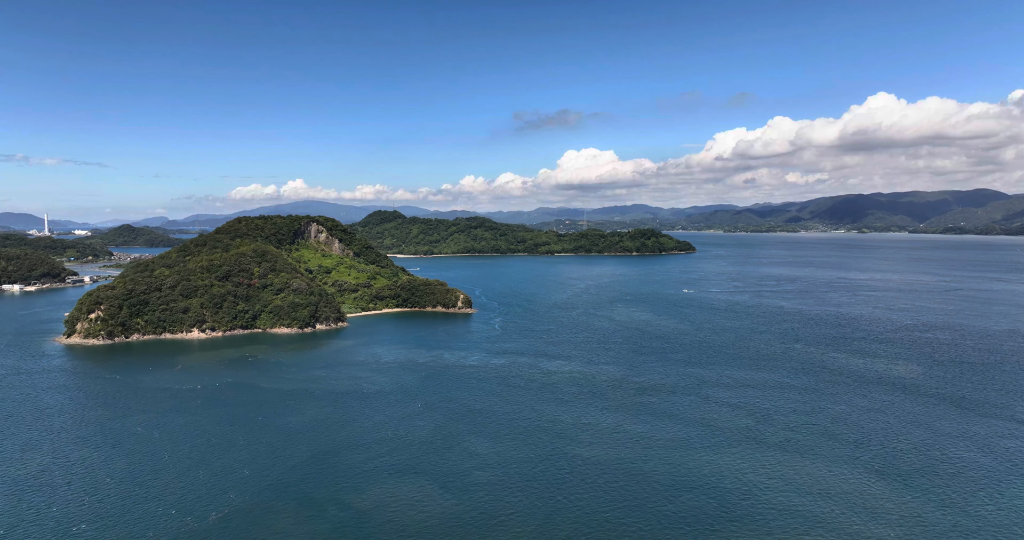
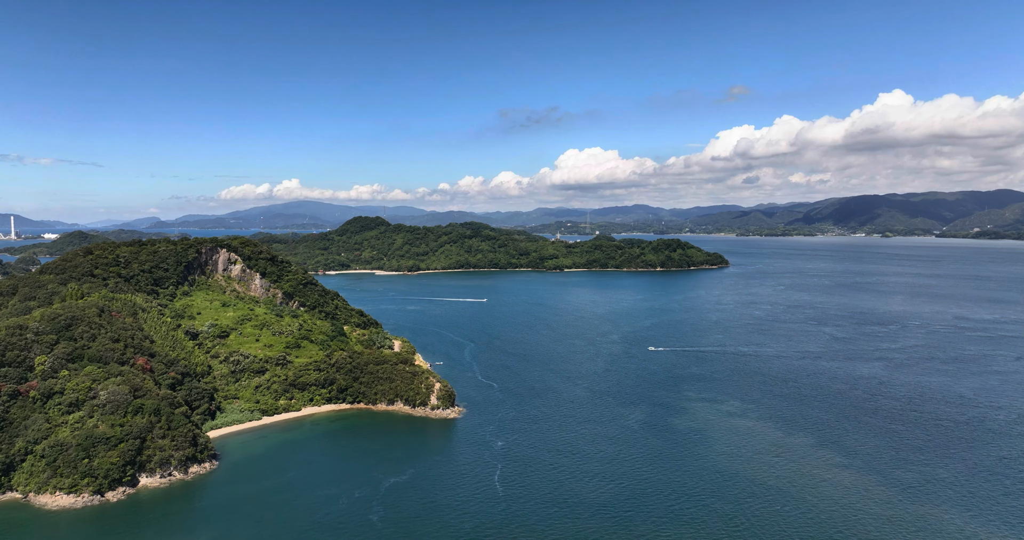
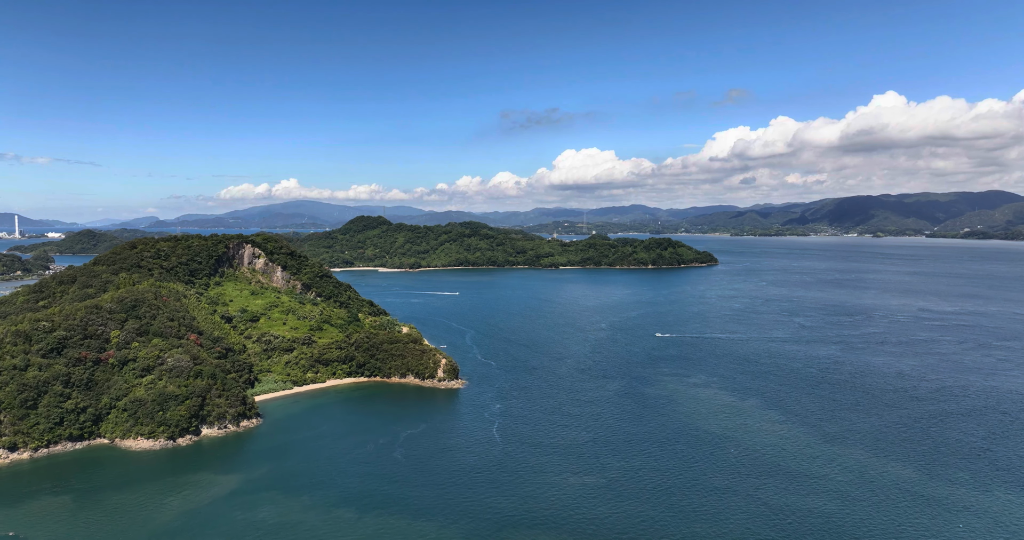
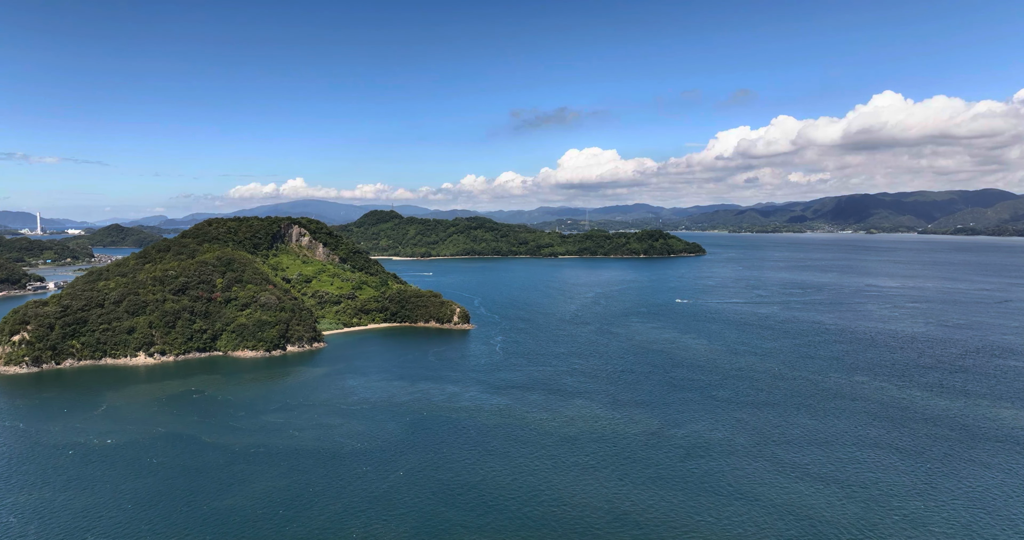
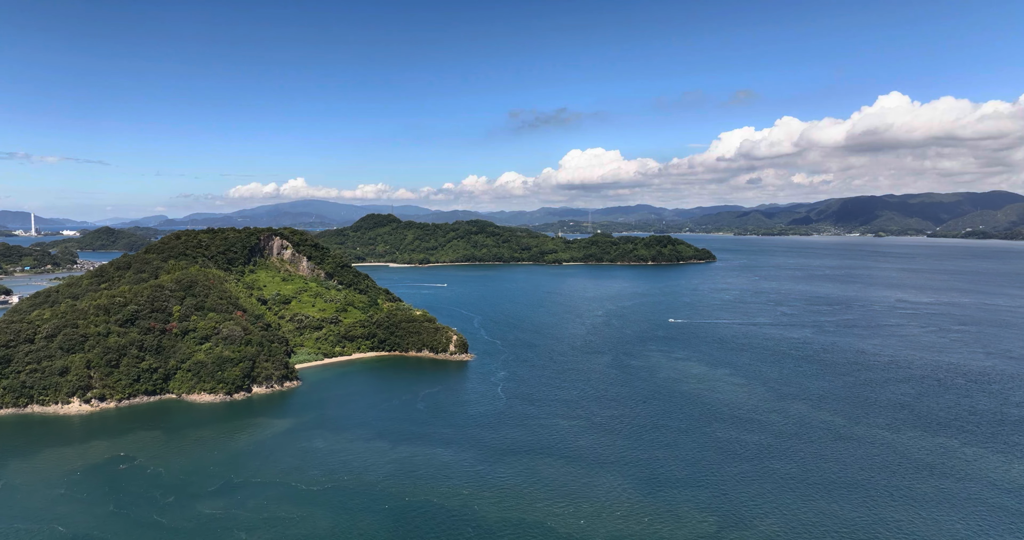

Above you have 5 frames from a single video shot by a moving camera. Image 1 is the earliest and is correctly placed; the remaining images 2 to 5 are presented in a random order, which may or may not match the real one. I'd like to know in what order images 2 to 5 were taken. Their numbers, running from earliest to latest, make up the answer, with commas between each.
4, 5, 3, 2
